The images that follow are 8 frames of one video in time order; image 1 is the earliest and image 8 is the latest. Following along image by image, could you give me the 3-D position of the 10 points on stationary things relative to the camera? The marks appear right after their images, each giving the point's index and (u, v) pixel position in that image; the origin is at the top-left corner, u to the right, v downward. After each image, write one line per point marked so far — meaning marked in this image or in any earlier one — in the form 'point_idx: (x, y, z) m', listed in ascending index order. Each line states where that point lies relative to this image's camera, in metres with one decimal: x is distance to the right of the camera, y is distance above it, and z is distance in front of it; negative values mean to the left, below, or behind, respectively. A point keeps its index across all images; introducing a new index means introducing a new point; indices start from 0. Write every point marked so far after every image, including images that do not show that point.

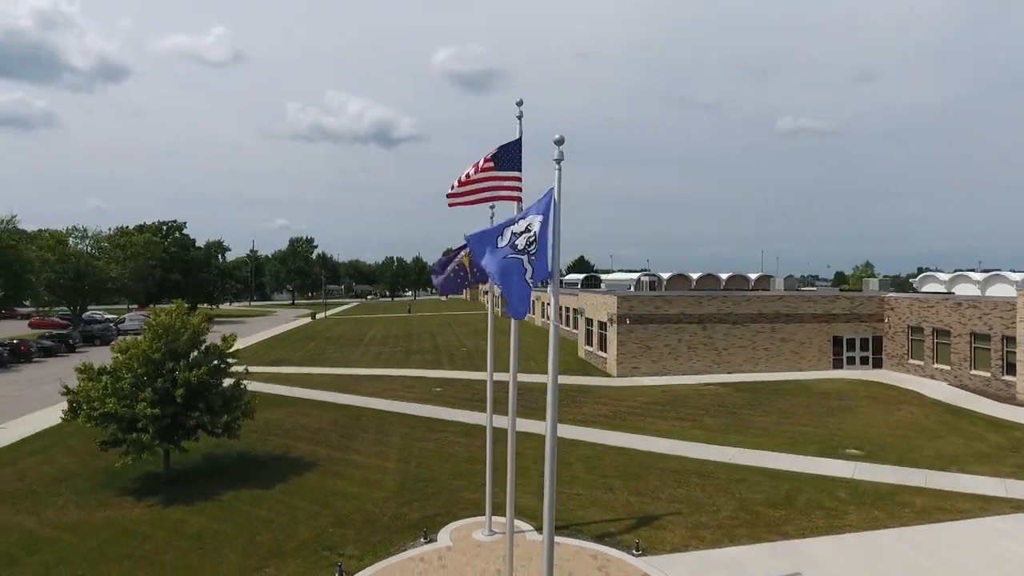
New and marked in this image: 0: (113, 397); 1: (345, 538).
0: (-9.2, -2.5, +14.5) m
1: (-3.3, -4.8, +12.2) m
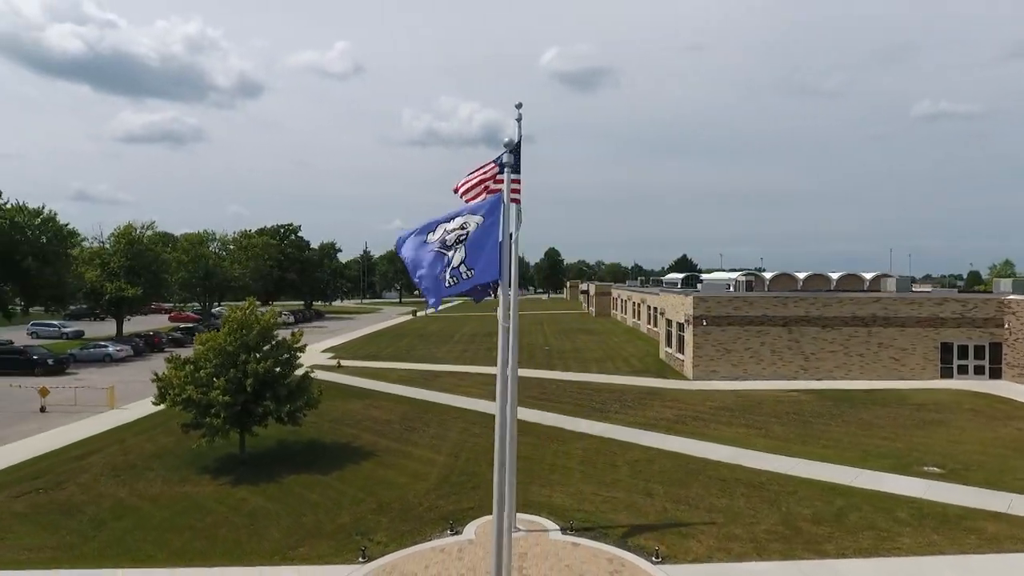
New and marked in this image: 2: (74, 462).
0: (-8.2, -2.5, +16.1) m
1: (-2.8, -4.8, +12.8) m
2: (-12.1, -4.7, +17.4) m
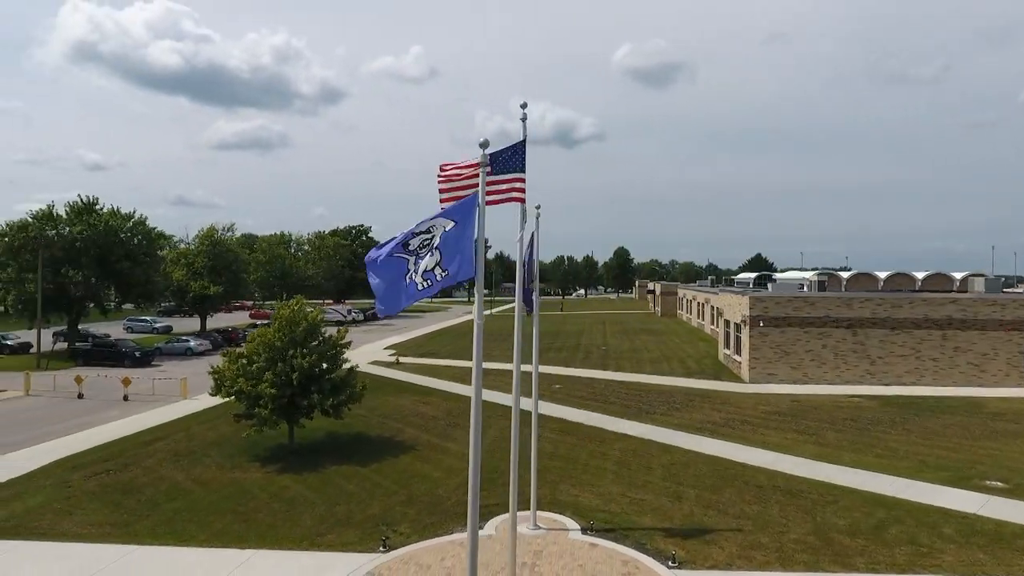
0: (-7.3, -2.4, +17.1) m
1: (-2.3, -4.8, +13.2) m
2: (-11.0, -4.6, +18.8) m
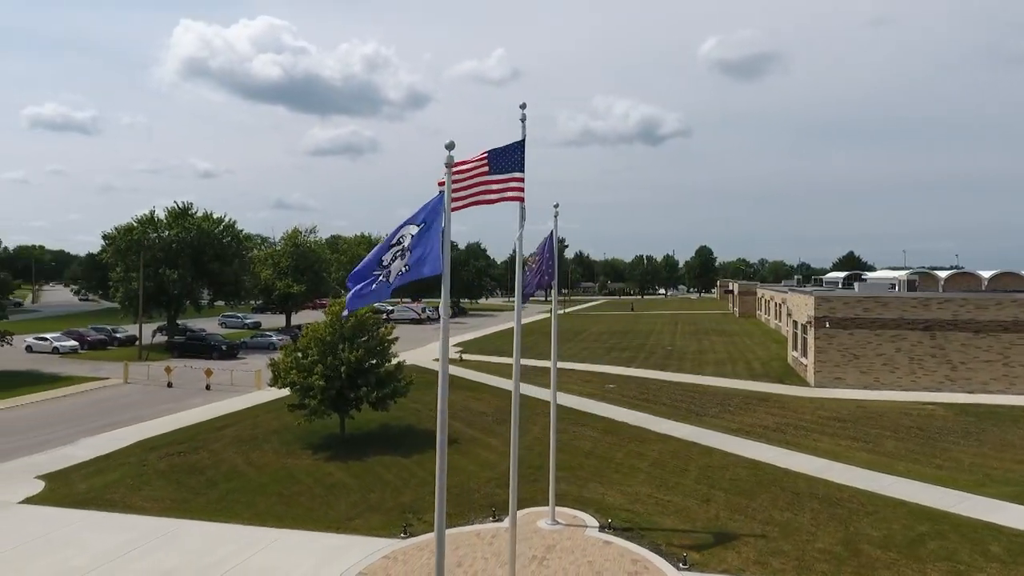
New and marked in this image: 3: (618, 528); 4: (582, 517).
0: (-6.2, -2.4, +18.2) m
1: (-1.8, -4.7, +13.7) m
2: (-9.7, -4.5, +20.4) m
3: (+2.0, -4.7, +12.3) m
4: (+1.4, -4.6, +12.8) m
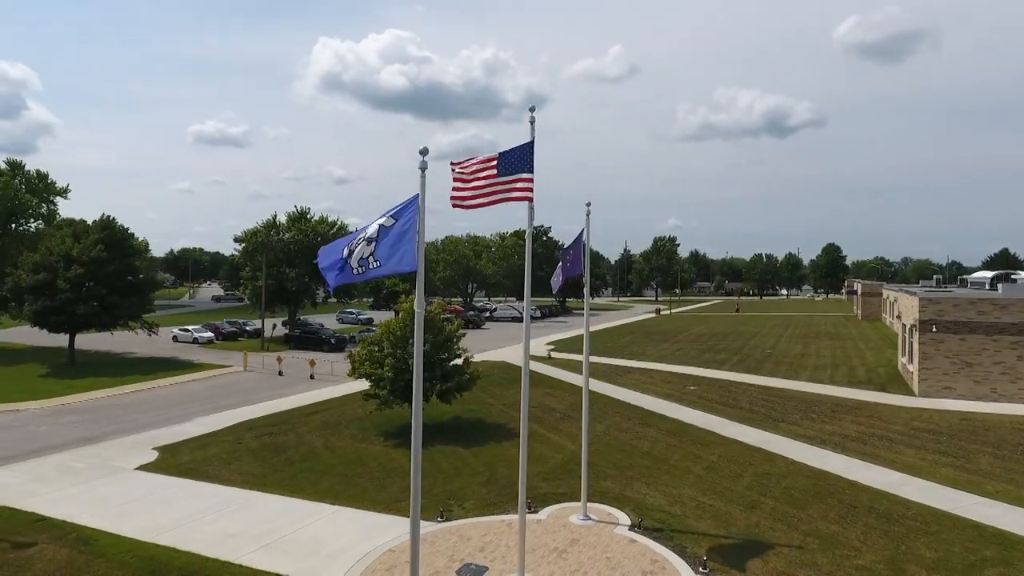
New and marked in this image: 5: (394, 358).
0: (-4.4, -2.3, +19.6) m
1: (-0.9, -4.7, +14.3) m
2: (-7.4, -4.4, +22.3) m
3: (+2.6, -4.6, +12.2) m
4: (+2.1, -4.6, +12.8) m
5: (-3.6, -2.2, +19.2) m
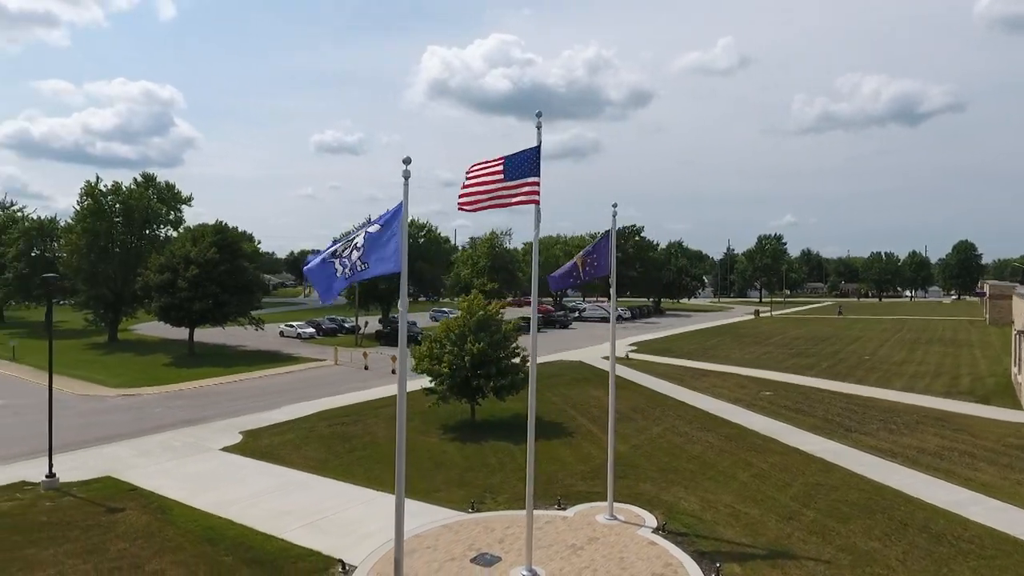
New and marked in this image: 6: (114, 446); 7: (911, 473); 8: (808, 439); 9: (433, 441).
0: (-2.6, -2.3, +20.5) m
1: (0.0, -4.7, +14.7) m
2: (-5.1, -4.4, +23.7) m
3: (+3.1, -4.6, +12.1) m
4: (+2.6, -4.6, +12.7) m
5: (-1.9, -2.2, +20.0) m
6: (-12.2, -4.9, +19.4) m
7: (+9.5, -4.4, +15.0) m
8: (+8.5, -4.3, +18.1) m
9: (-2.4, -4.7, +19.4) m
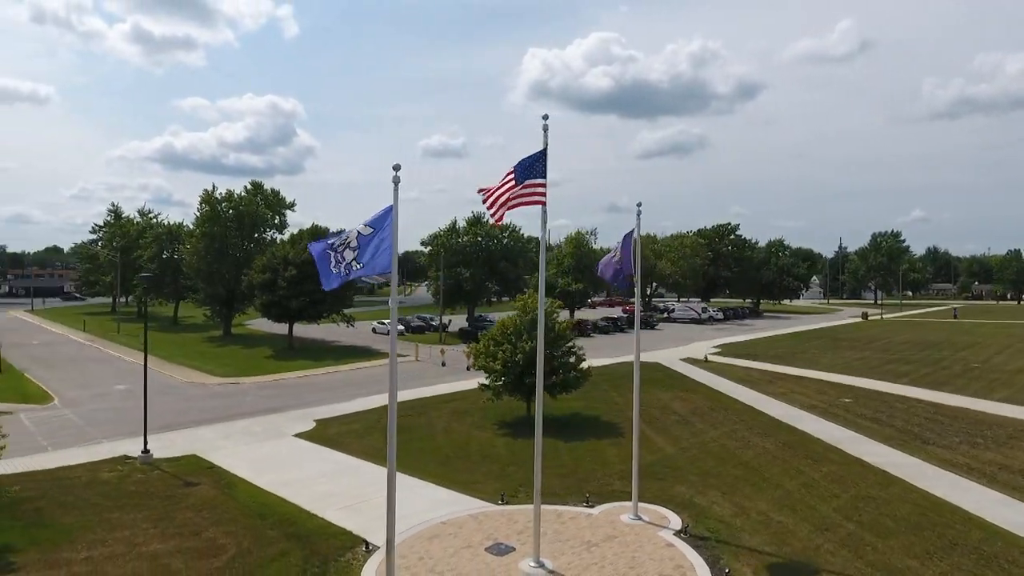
0: (-0.9, -2.2, +21.0) m
1: (+0.8, -4.6, +14.9) m
2: (-2.8, -4.4, +24.6) m
3: (+3.4, -4.6, +11.8) m
4: (+3.1, -4.5, +12.5) m
5: (-0.2, -2.1, +20.5) m
6: (-10.5, -4.8, +21.6) m
7: (+10.2, -4.4, +13.7) m
8: (+9.8, -4.3, +17.0) m
9: (-0.8, -4.6, +19.9) m
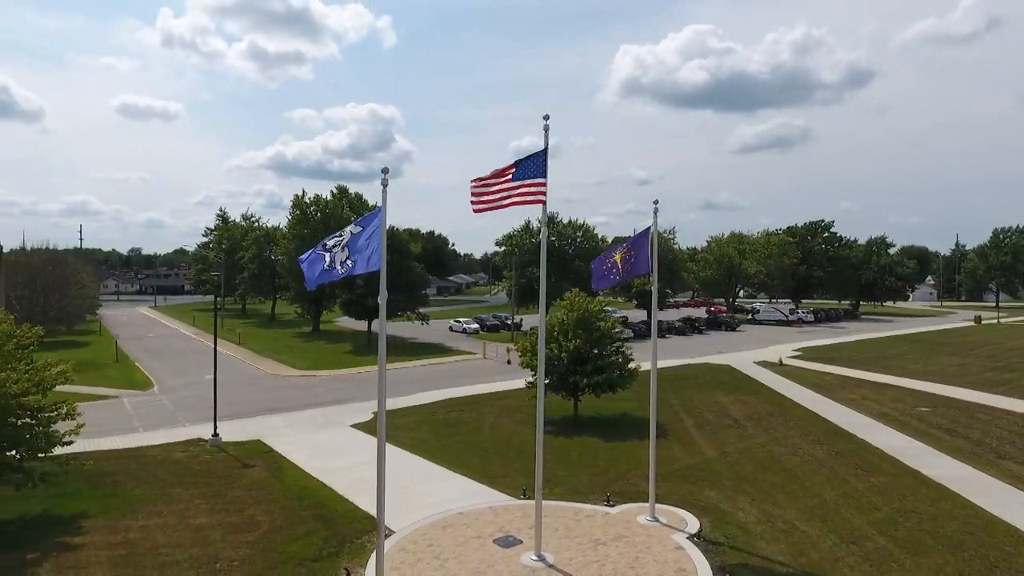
0: (+0.7, -2.2, +21.3) m
1: (+1.4, -4.6, +15.0) m
2: (-0.7, -4.3, +25.1) m
3: (+3.6, -4.6, +11.5) m
4: (+3.4, -4.5, +12.3) m
5: (+1.3, -2.1, +20.6) m
6: (-8.7, -4.7, +23.2) m
7: (+10.6, -4.4, +12.4) m
8: (+10.6, -4.3, +15.7) m
9: (+0.6, -4.6, +20.1) m
